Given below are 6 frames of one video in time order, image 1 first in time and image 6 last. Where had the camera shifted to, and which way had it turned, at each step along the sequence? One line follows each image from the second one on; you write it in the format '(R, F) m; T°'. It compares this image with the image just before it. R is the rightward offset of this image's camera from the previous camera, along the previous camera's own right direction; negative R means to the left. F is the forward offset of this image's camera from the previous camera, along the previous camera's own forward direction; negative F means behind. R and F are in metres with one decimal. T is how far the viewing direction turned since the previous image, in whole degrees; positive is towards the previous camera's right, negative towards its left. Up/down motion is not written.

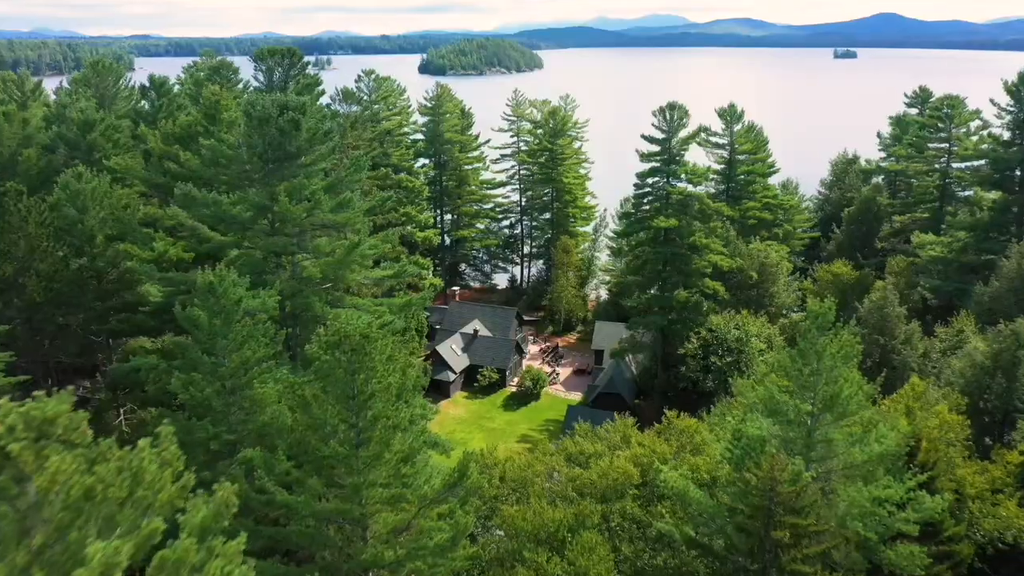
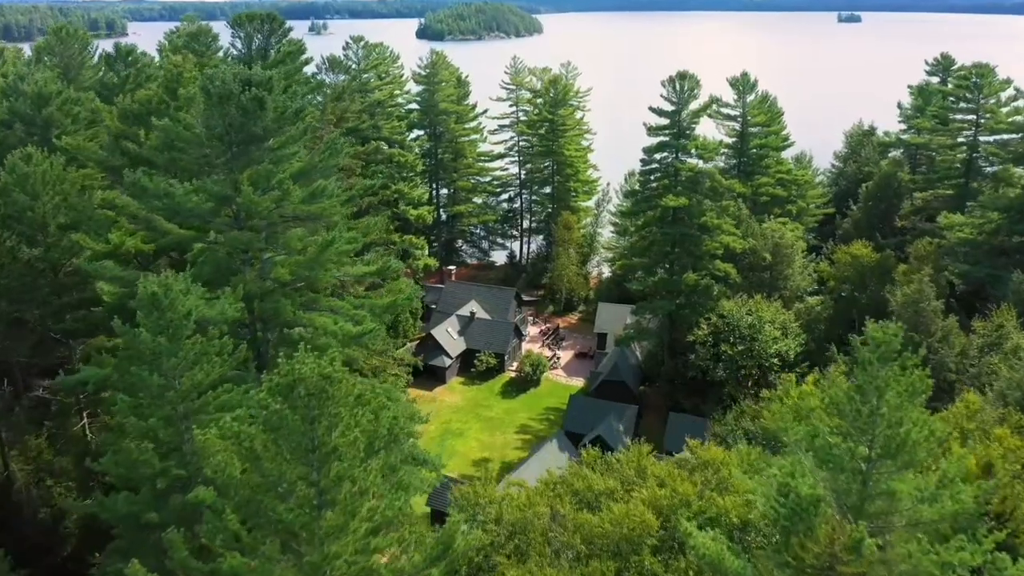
(0.0, +2.2) m; 0°
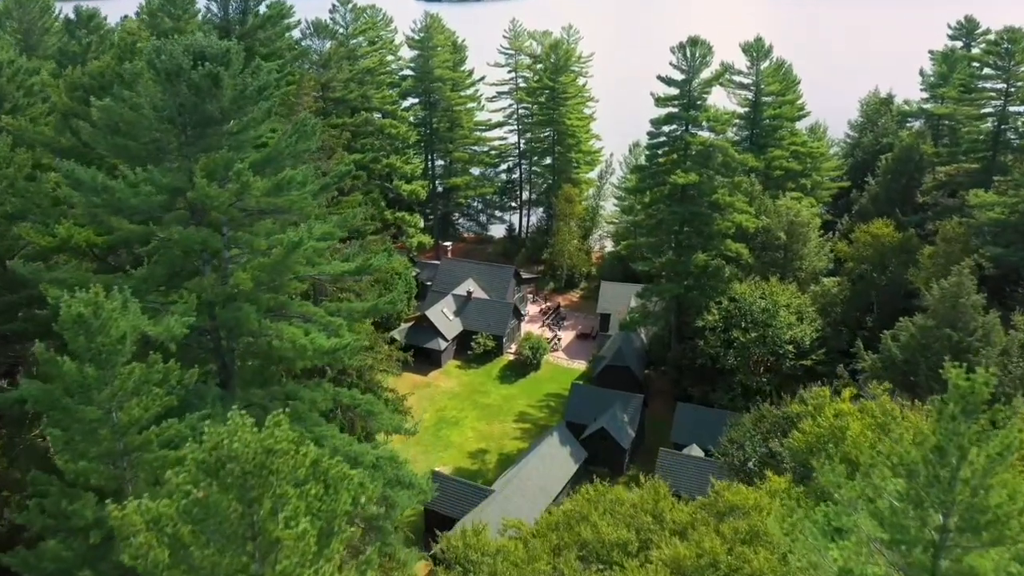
(+0.1, +2.0) m; 0°
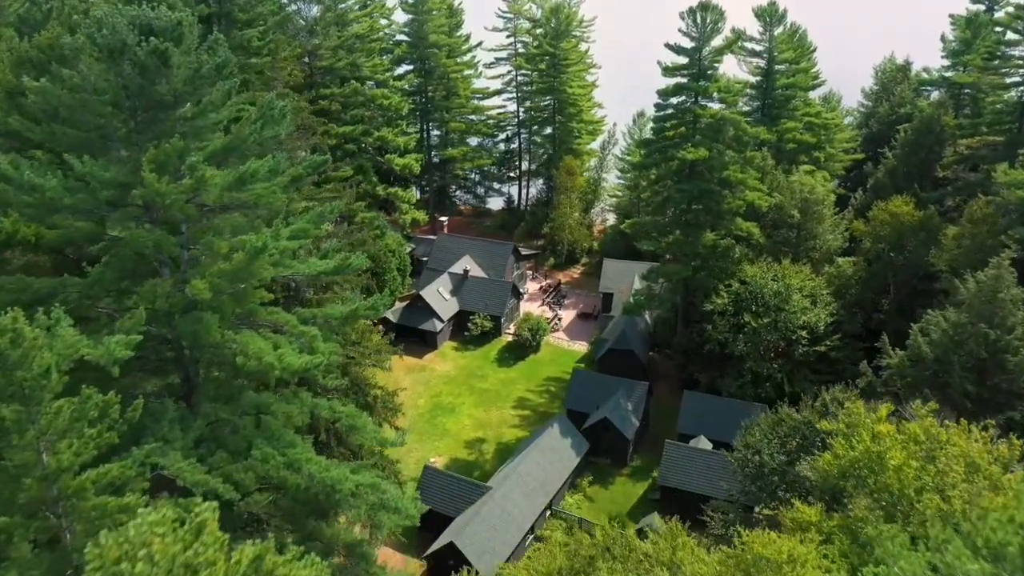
(0.0, +1.7) m; 0°
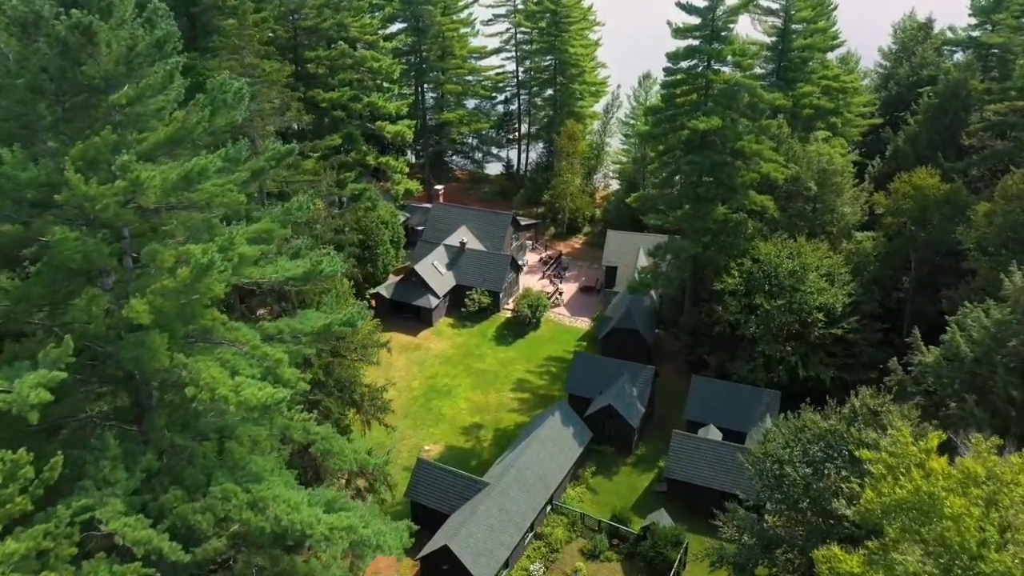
(+0.1, +1.8) m; 0°
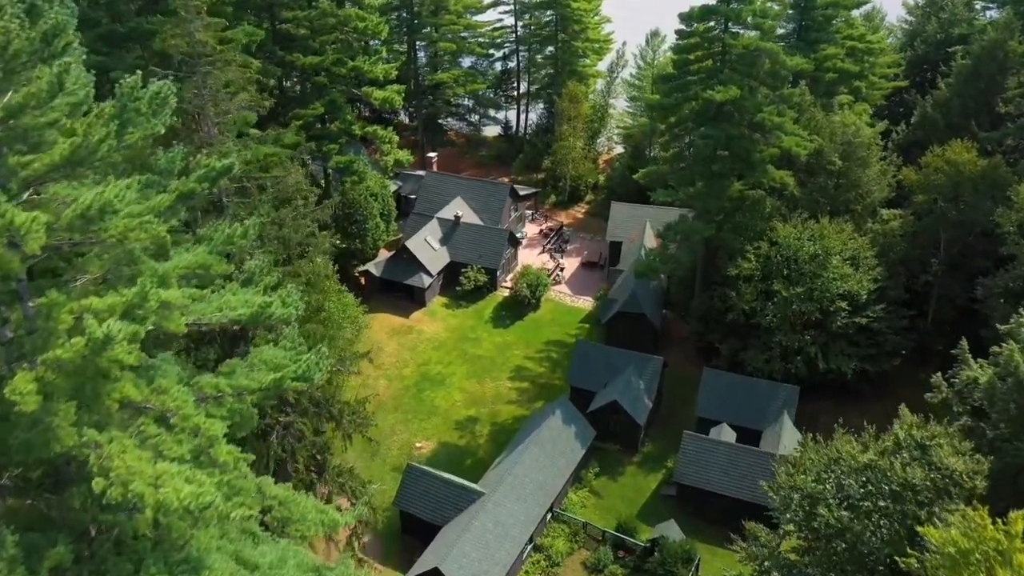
(+0.1, +2.2) m; 0°
